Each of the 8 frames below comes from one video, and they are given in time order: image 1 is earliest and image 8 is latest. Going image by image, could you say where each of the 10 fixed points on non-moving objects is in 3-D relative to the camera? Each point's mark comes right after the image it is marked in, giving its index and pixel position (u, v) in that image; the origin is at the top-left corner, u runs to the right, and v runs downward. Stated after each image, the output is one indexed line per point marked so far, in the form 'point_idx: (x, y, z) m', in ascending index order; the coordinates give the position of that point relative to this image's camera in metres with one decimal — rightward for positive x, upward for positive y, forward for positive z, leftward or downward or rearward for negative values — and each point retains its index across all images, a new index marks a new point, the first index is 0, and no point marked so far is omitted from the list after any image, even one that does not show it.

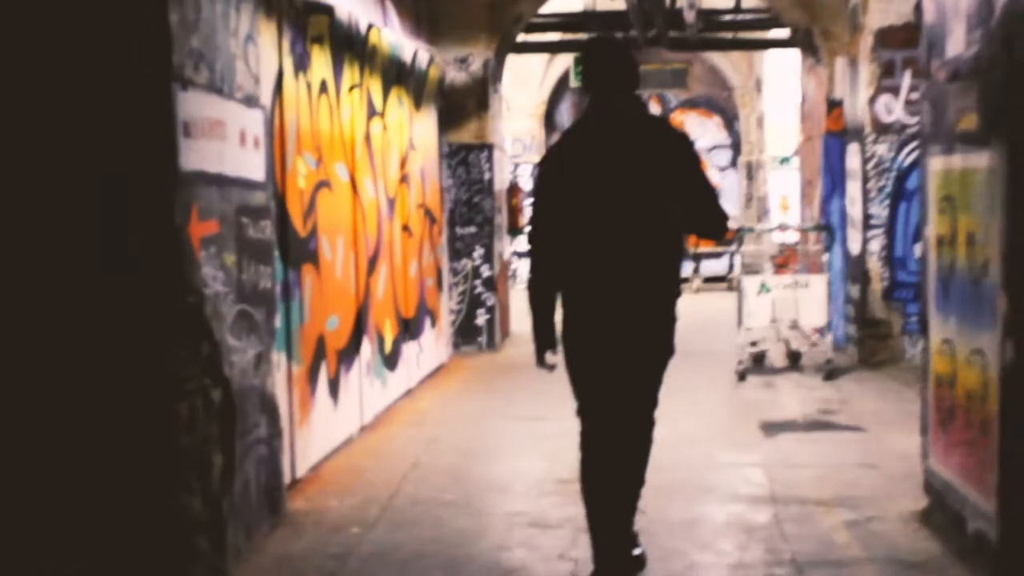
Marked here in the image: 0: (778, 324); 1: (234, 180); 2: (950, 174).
0: (+1.6, -0.2, +9.3) m
1: (-0.8, +0.3, +4.4) m
2: (+1.2, +0.3, +4.3) m
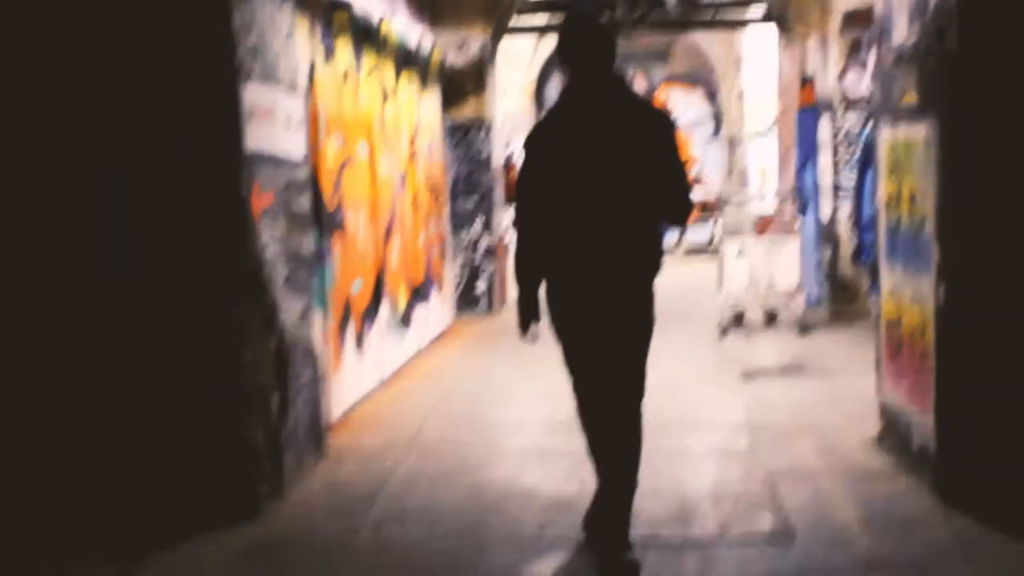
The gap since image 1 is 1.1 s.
0: (+1.6, 0.0, +10.0) m
1: (-0.8, +0.4, +5.2) m
2: (+1.2, +0.5, +5.0) m
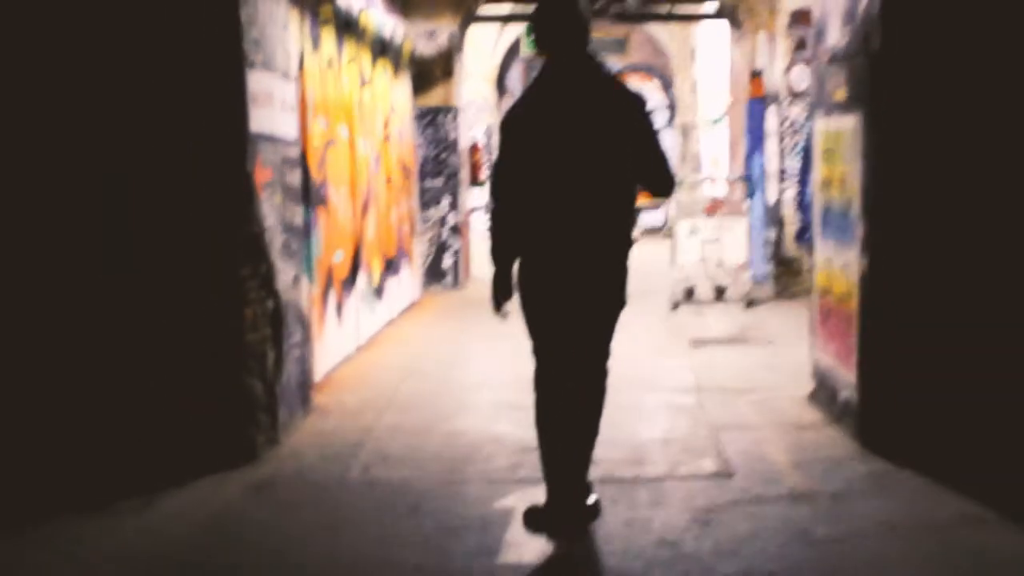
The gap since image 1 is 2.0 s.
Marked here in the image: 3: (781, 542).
0: (+1.3, +0.2, +10.6) m
1: (-0.9, +0.5, +5.7) m
2: (+1.1, +0.6, +5.6) m
3: (+0.7, -0.6, +3.9) m
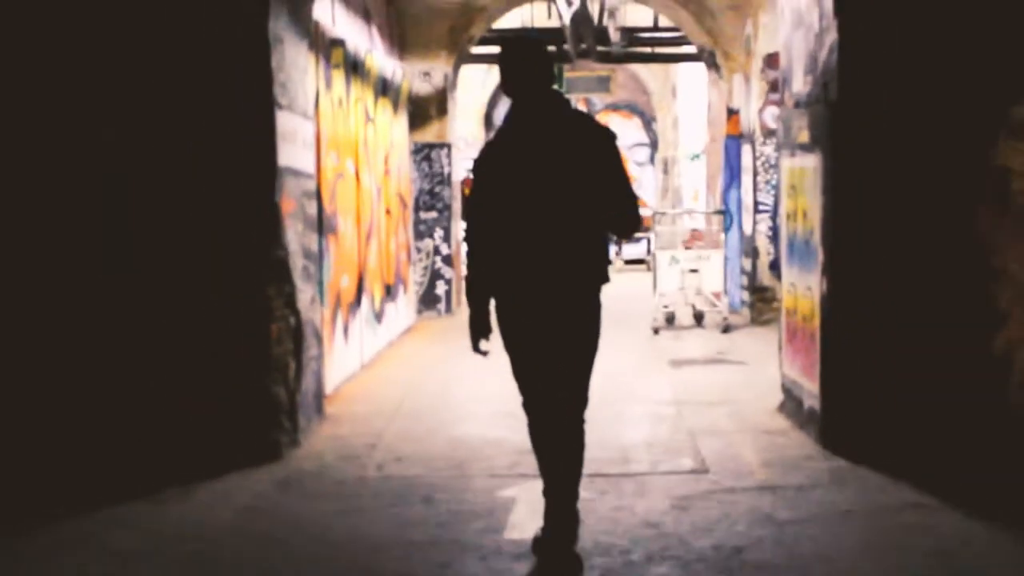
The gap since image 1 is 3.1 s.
0: (+1.3, 0.0, +11.3) m
1: (-0.9, +0.5, +6.3) m
2: (+1.1, +0.5, +6.3) m
3: (+0.7, -0.7, +4.5) m
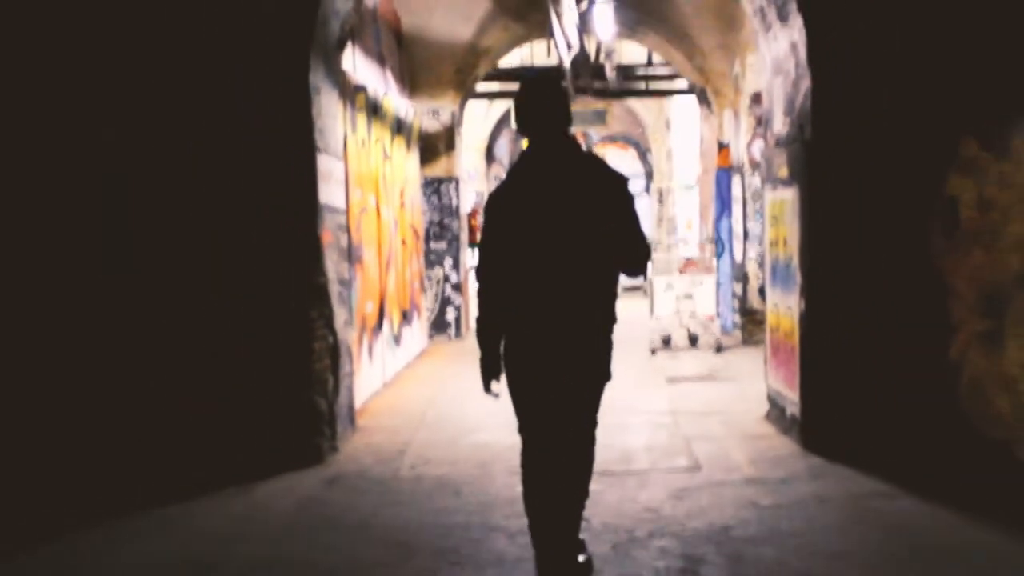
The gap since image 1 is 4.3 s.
0: (+1.3, -0.2, +12.0) m
1: (-0.8, +0.4, +7.1) m
2: (+1.2, +0.4, +7.0) m
3: (+0.7, -0.7, +5.2) m
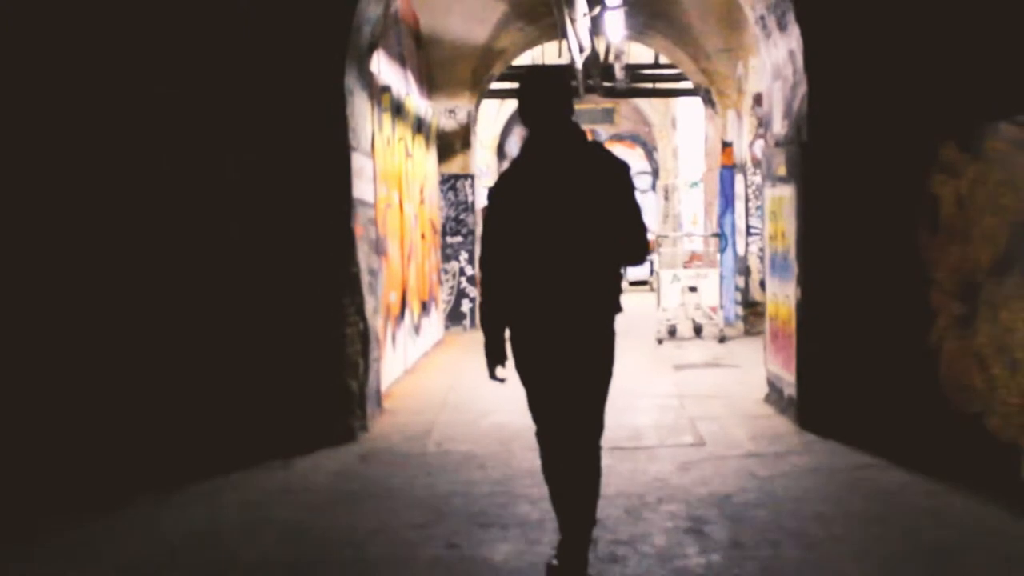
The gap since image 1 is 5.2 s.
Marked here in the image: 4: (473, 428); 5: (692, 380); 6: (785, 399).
0: (+1.4, -0.1, +12.5) m
1: (-0.7, +0.4, +7.6) m
2: (+1.3, +0.4, +7.5) m
3: (+0.8, -0.7, +5.8) m
4: (-0.2, -0.7, +7.4) m
5: (+1.0, -0.5, +9.0) m
6: (+1.3, -0.5, +7.3) m
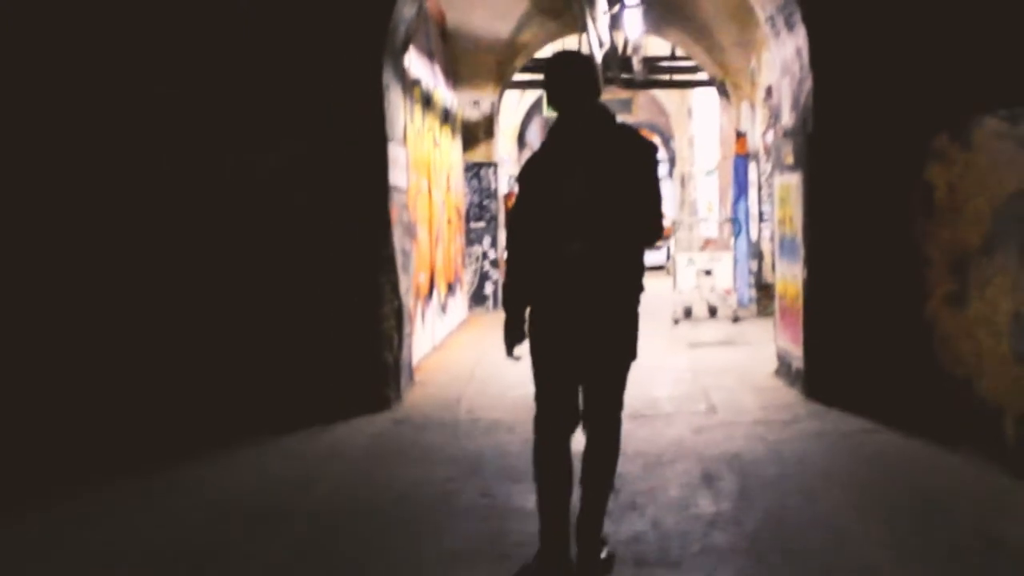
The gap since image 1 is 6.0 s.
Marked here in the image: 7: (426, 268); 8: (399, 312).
0: (+1.6, 0.0, +13.0) m
1: (-0.6, +0.5, +8.1) m
2: (+1.4, +0.5, +8.0) m
3: (+0.9, -0.6, +6.3) m
4: (-0.1, -0.6, +8.0) m
5: (+1.2, -0.4, +9.5) m
6: (+1.4, -0.4, +7.8) m
7: (-0.6, +0.1, +9.8) m
8: (-0.6, -0.1, +7.8) m
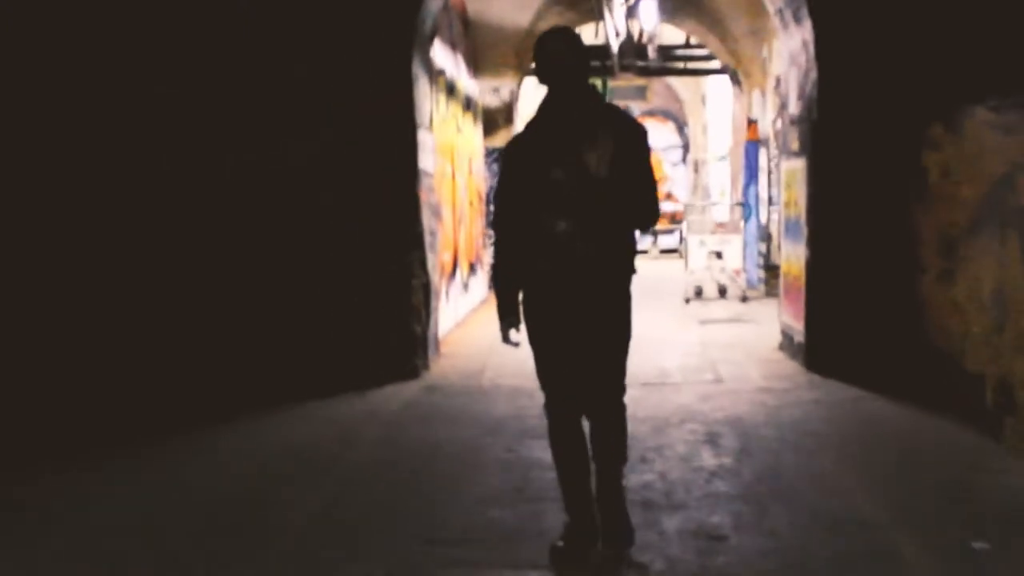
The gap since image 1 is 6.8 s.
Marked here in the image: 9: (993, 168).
0: (+1.7, +0.2, +13.5) m
1: (-0.5, +0.6, +8.6) m
2: (+1.5, +0.6, +8.5) m
3: (+1.0, -0.5, +6.8) m
4: (0.0, -0.4, +8.5) m
5: (+1.3, -0.3, +10.0) m
6: (+1.5, -0.3, +8.3) m
7: (-0.4, +0.3, +10.3) m
8: (-0.5, 0.0, +8.3) m
9: (+1.9, +0.5, +6.2) m
